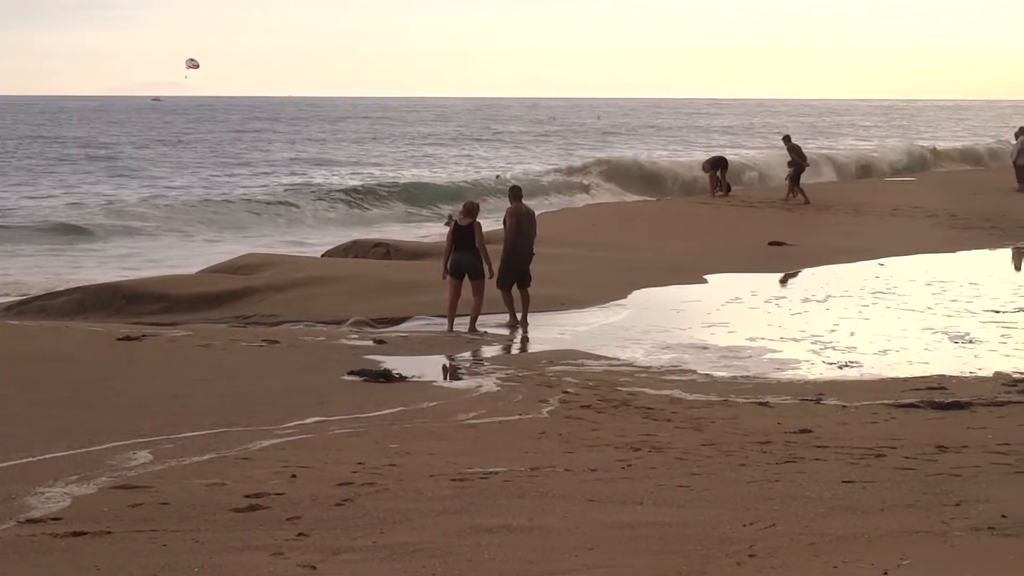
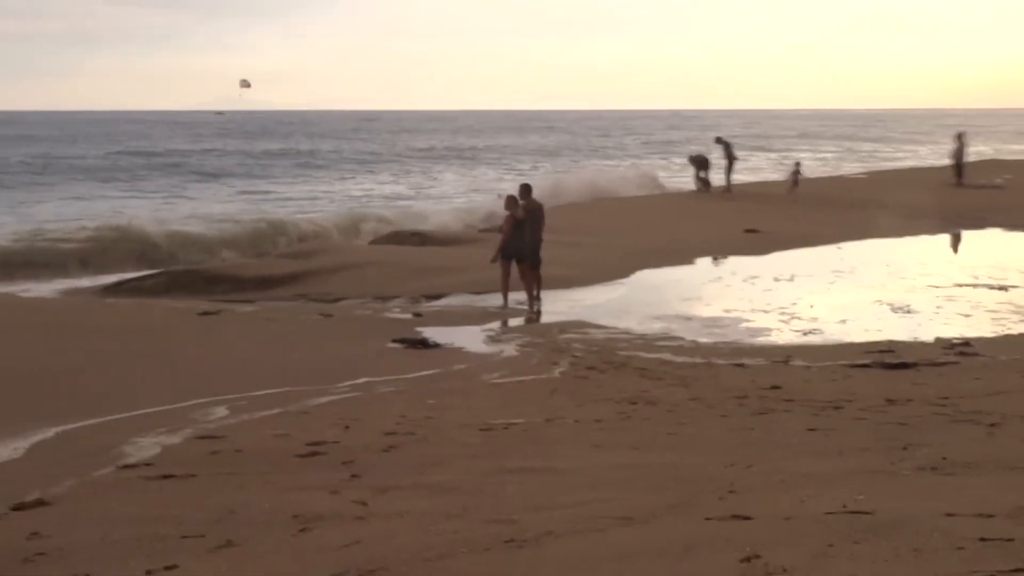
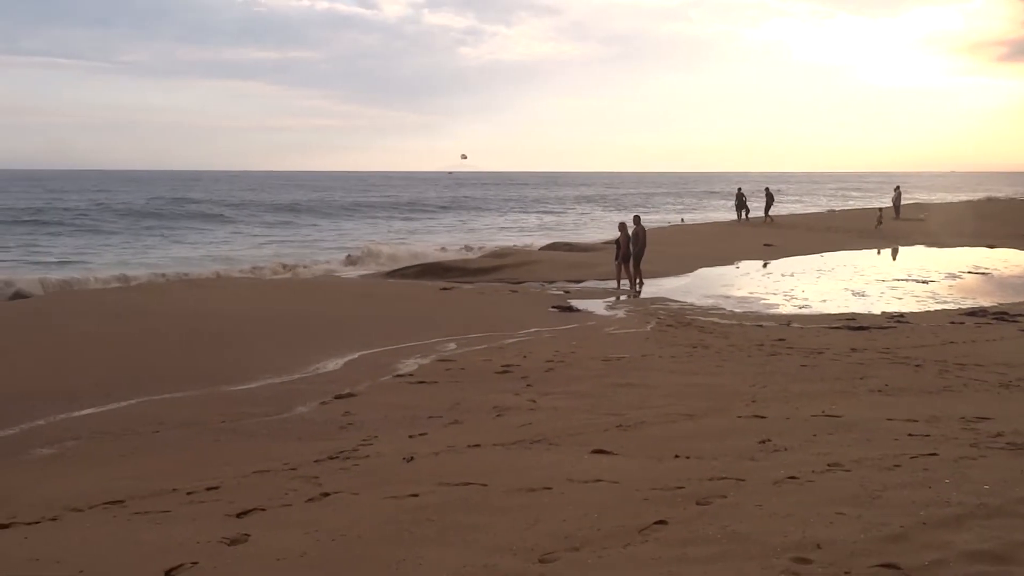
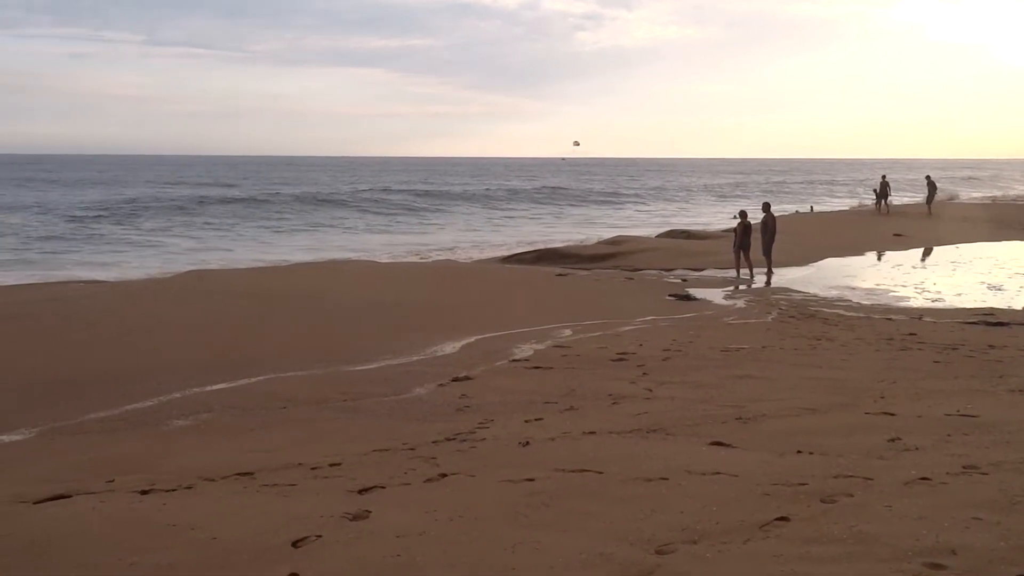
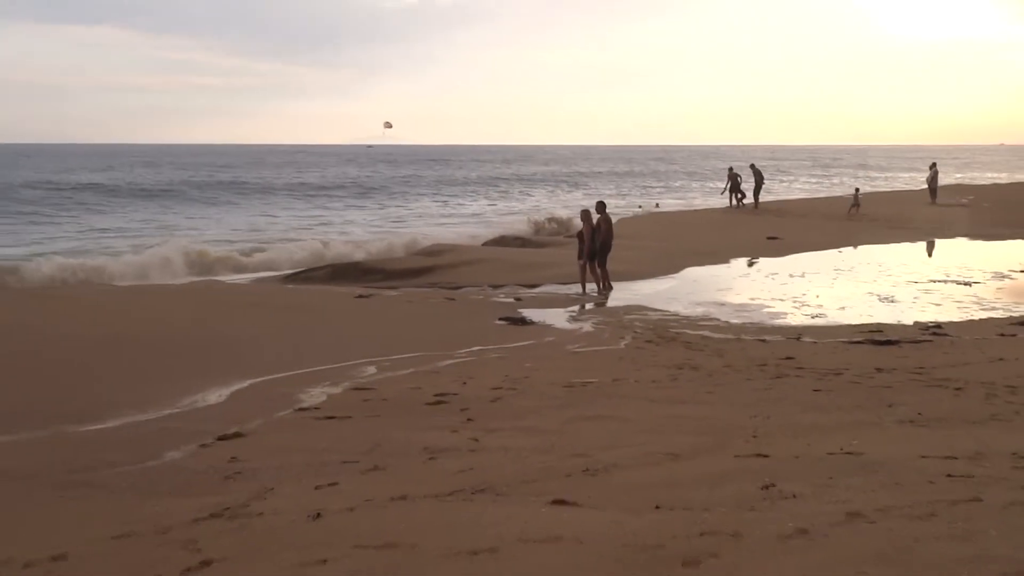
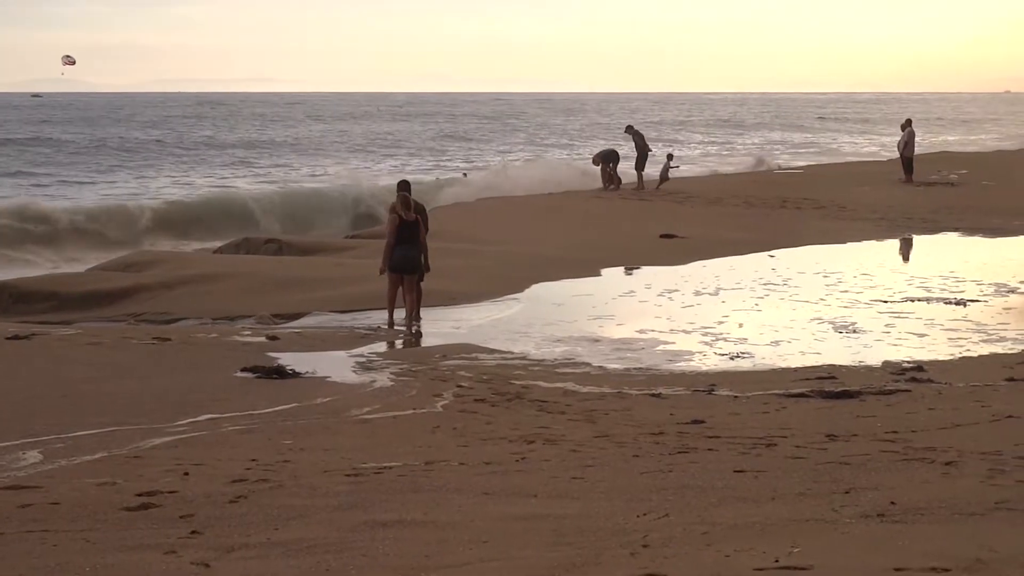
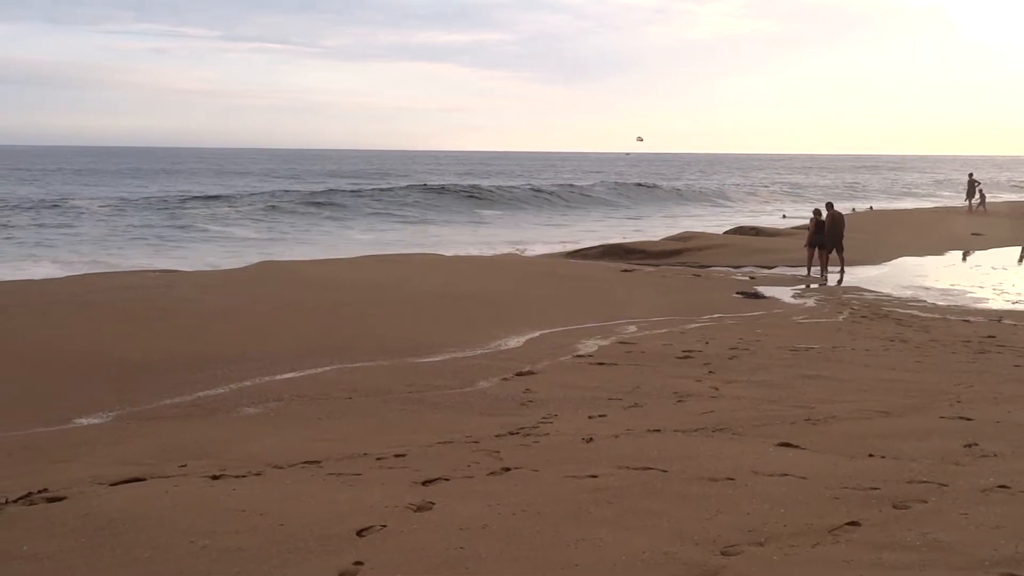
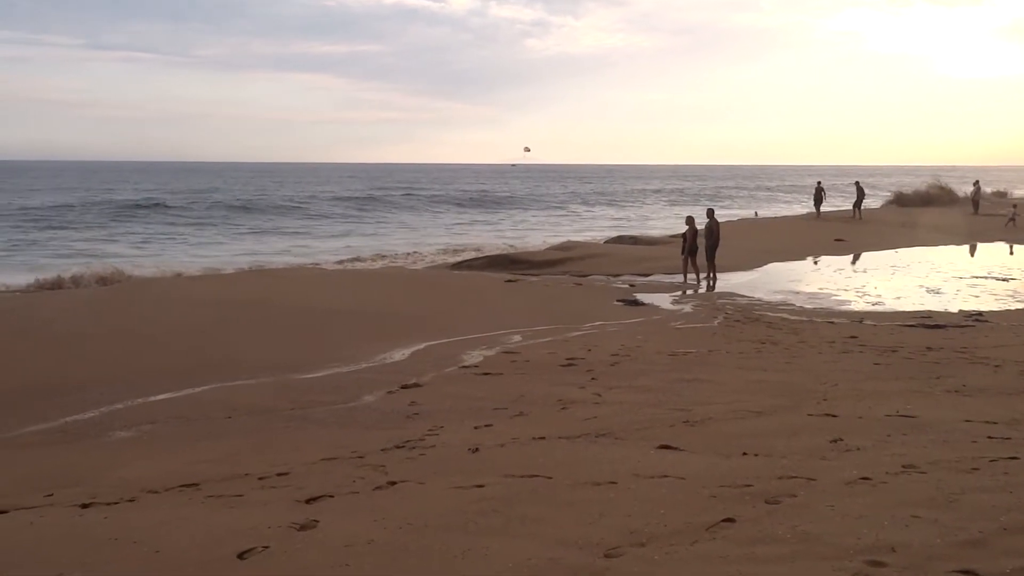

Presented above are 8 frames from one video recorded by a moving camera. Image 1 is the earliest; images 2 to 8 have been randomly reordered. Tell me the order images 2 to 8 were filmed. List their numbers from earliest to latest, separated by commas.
6, 2, 5, 3, 8, 4, 7
